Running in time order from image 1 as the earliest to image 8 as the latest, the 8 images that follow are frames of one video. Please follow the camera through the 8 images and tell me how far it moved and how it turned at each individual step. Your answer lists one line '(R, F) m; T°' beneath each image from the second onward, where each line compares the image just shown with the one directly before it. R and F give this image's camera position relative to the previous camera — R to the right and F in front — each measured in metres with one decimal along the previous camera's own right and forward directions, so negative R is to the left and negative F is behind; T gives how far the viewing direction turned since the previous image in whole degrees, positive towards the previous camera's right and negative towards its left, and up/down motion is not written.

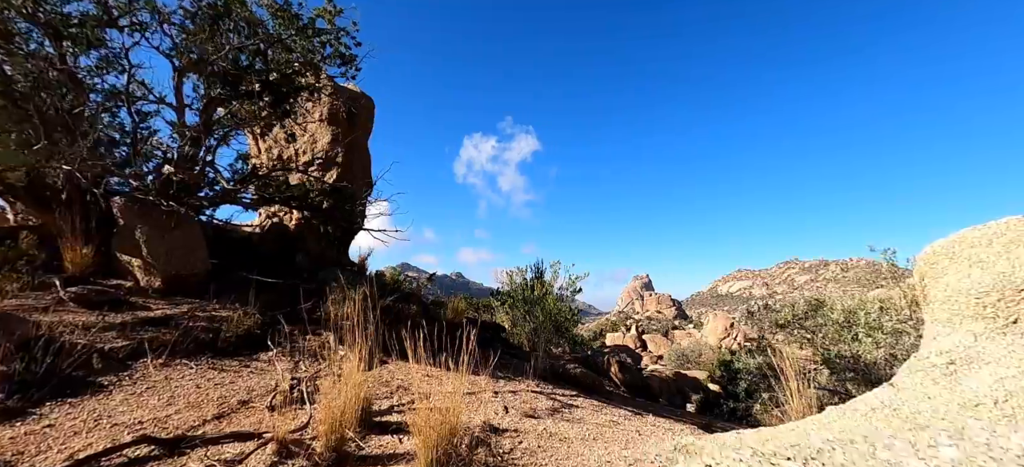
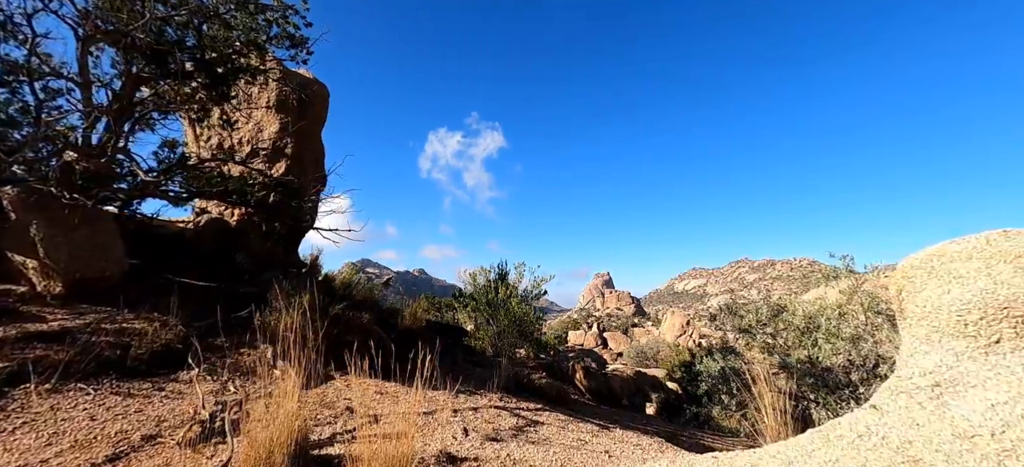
(0.0, +0.4) m; +5°
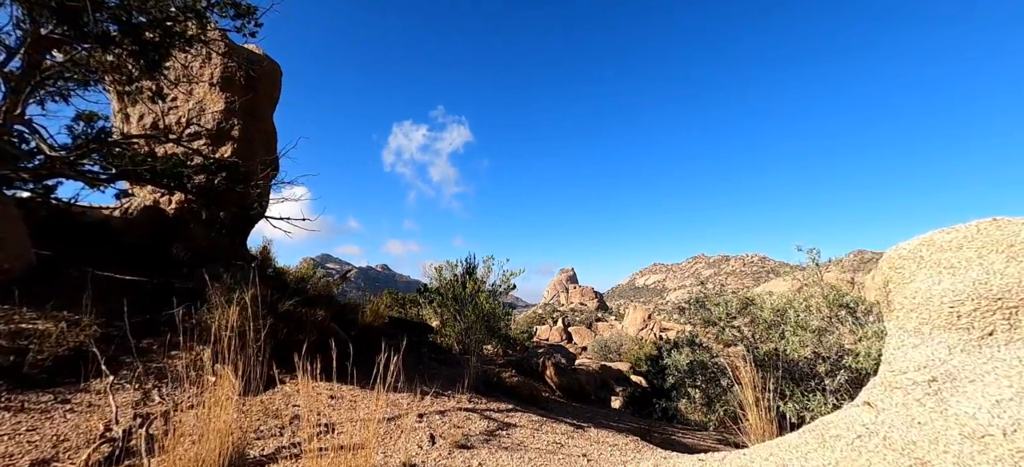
(-0.1, +0.4) m; +5°
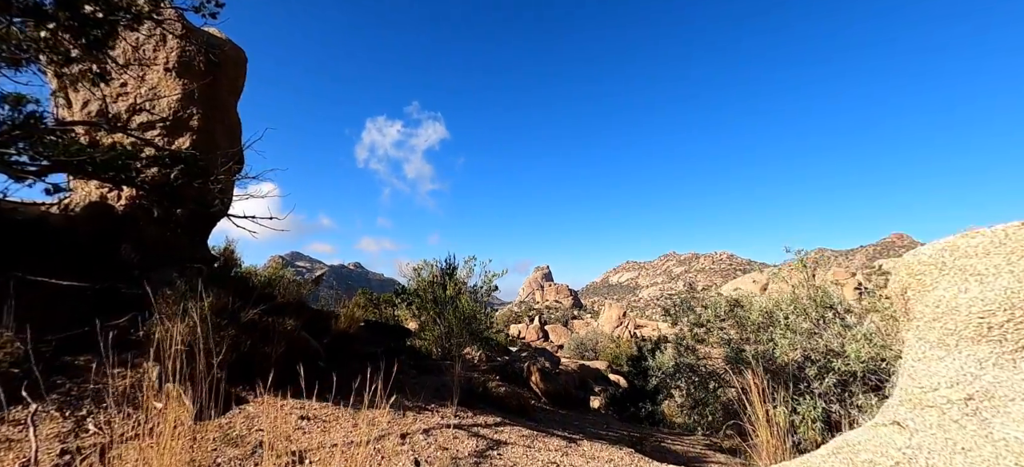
(-0.2, +0.4) m; +3°
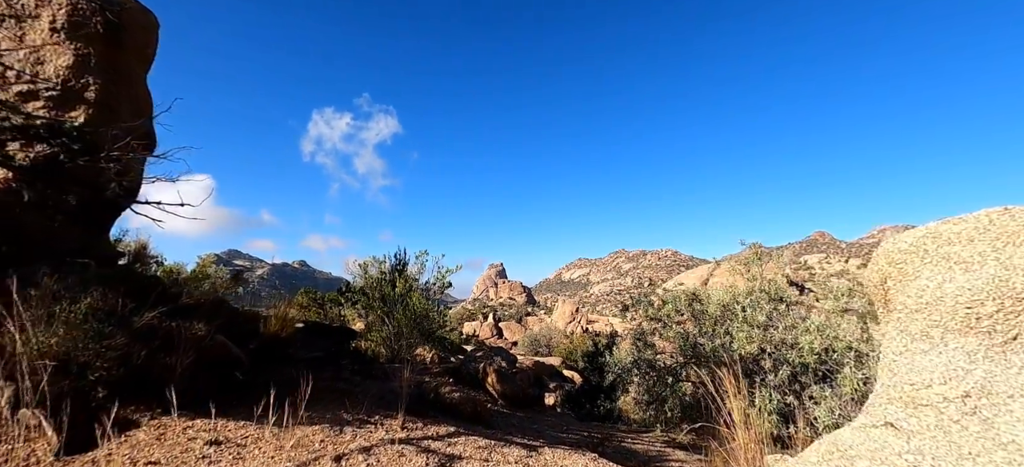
(0.0, +0.5) m; +6°
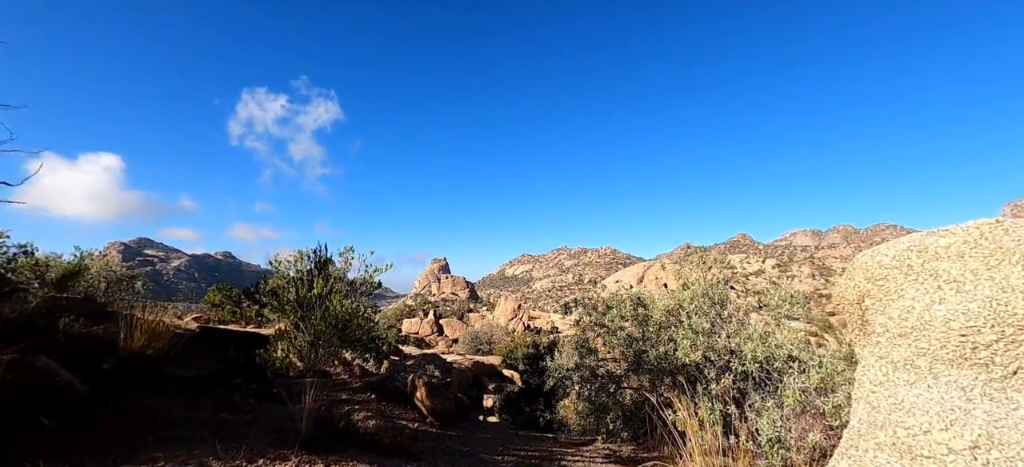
(+0.1, +0.7) m; +8°
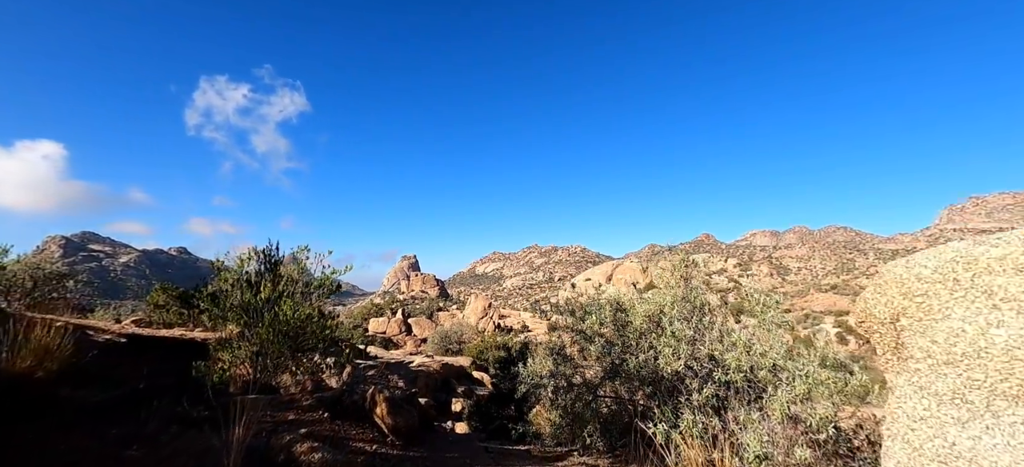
(0.0, +0.6) m; +4°
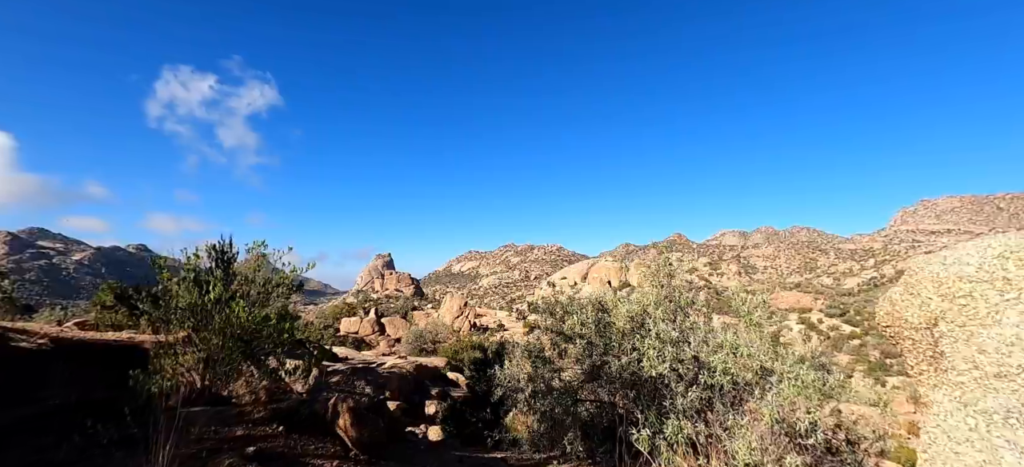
(0.0, +0.4) m; +3°
